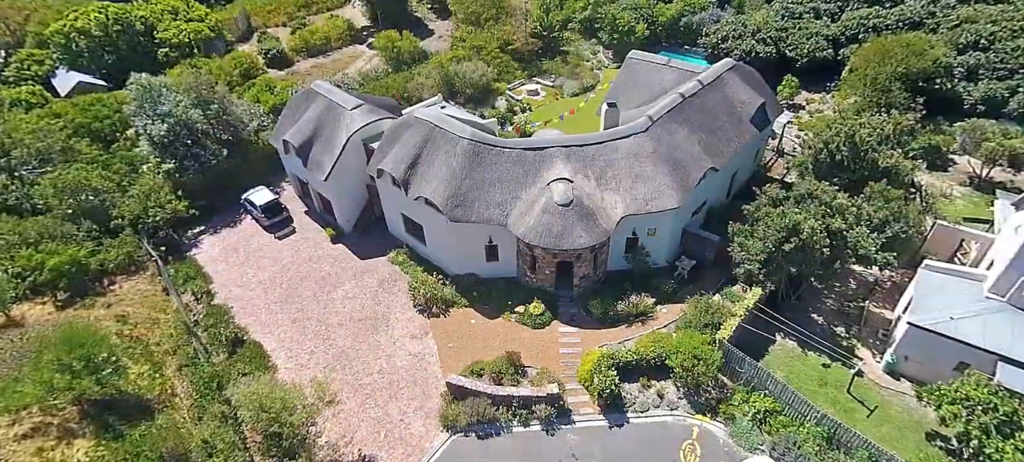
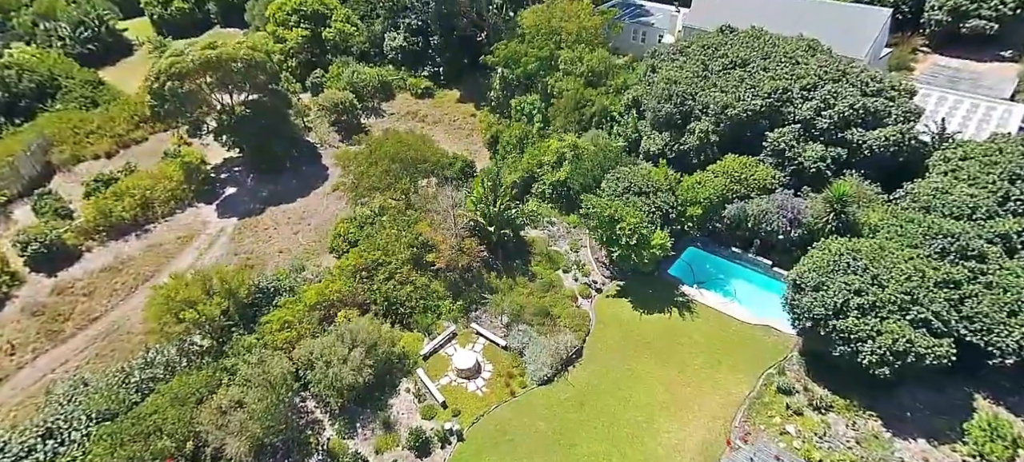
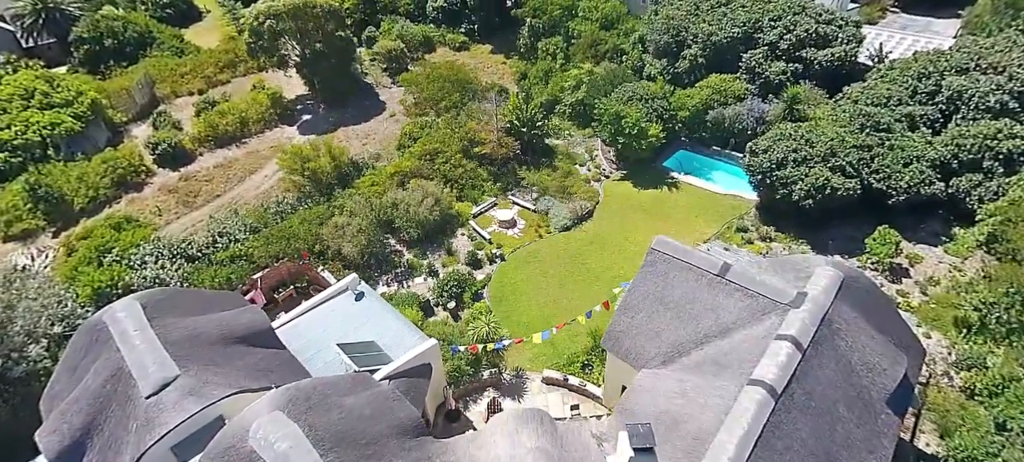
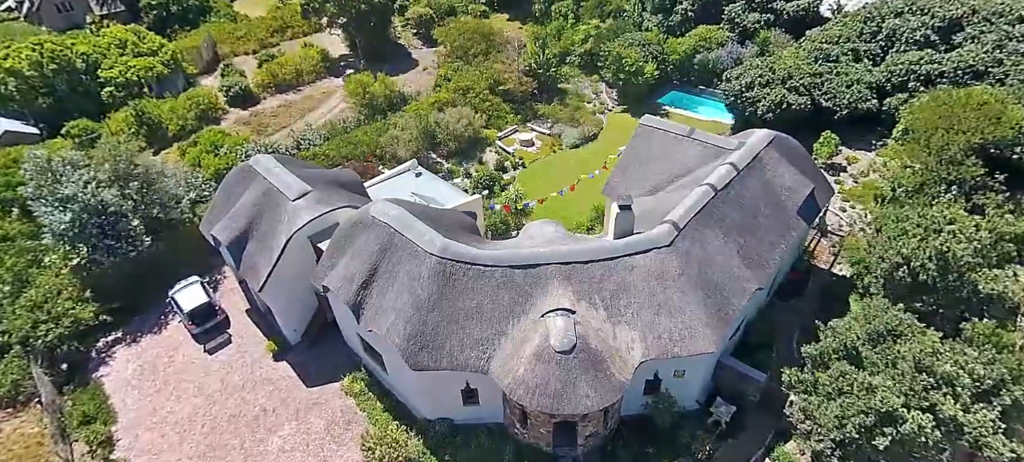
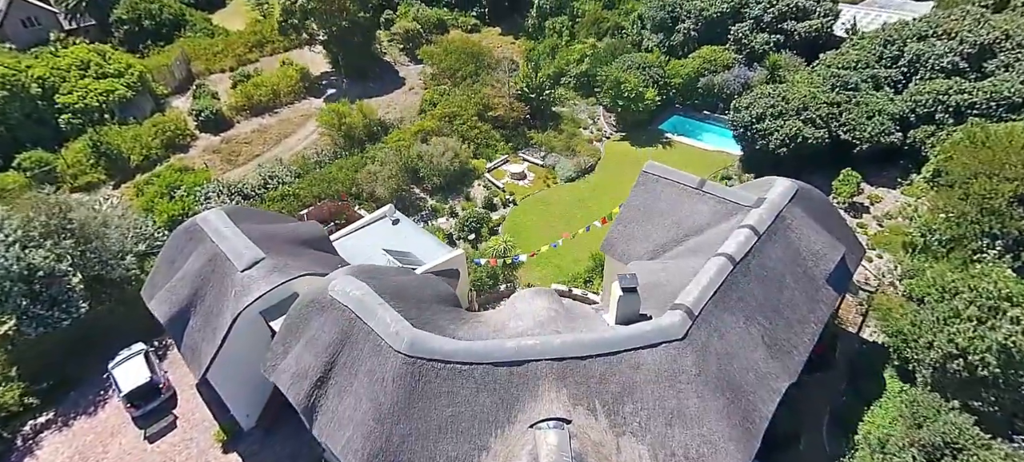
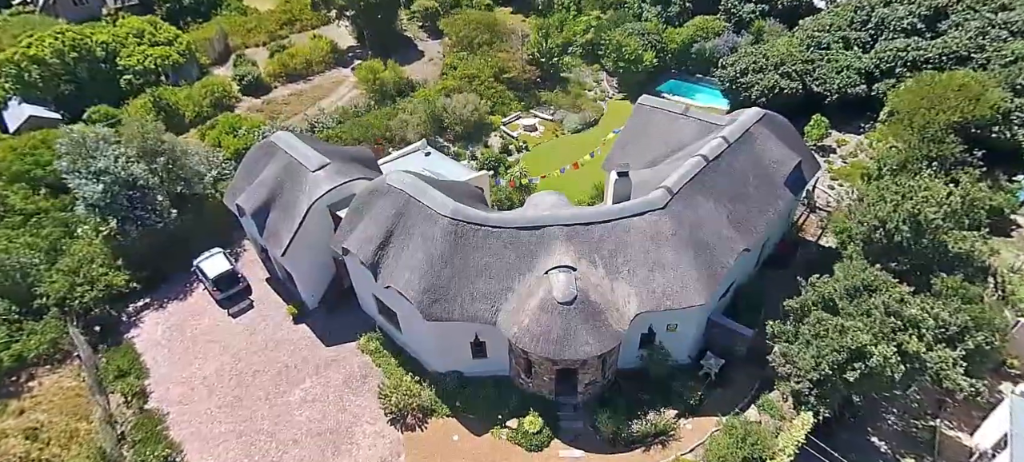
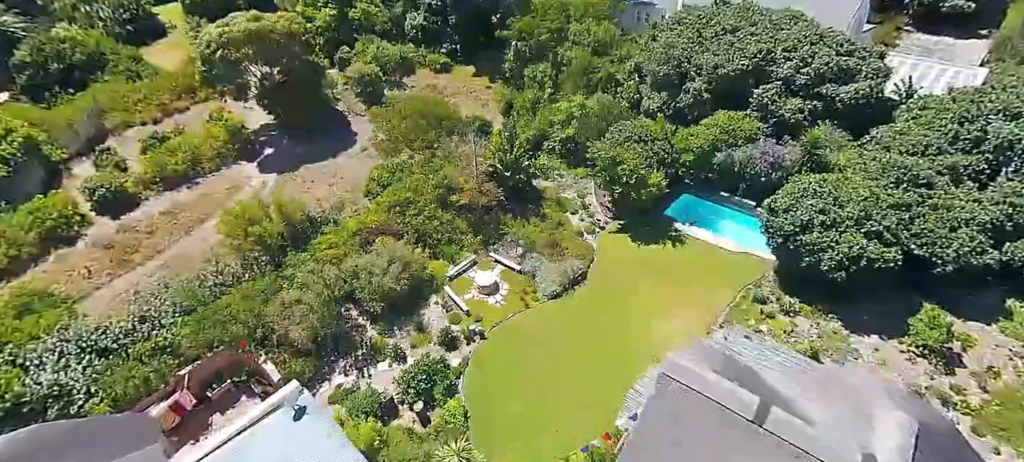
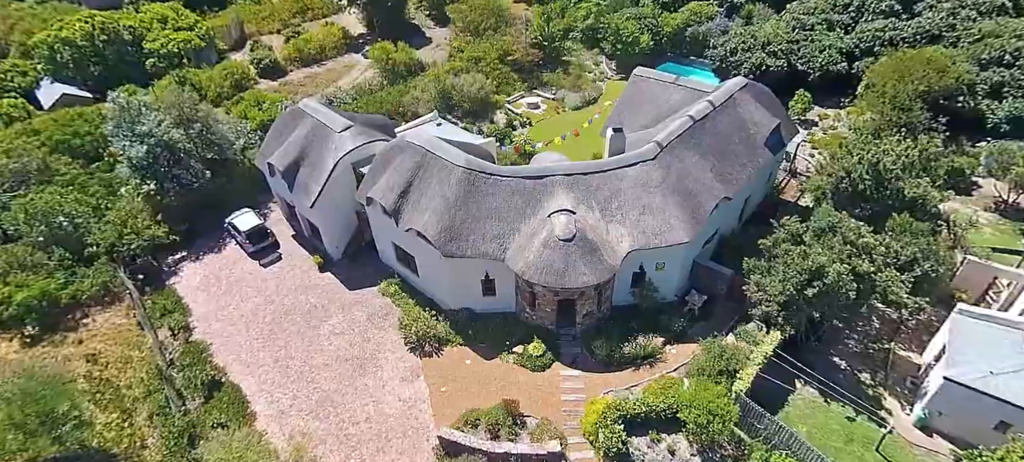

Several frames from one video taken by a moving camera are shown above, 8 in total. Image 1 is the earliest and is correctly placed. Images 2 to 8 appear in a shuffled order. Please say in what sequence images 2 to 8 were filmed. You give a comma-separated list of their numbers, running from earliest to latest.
8, 6, 4, 5, 3, 7, 2
